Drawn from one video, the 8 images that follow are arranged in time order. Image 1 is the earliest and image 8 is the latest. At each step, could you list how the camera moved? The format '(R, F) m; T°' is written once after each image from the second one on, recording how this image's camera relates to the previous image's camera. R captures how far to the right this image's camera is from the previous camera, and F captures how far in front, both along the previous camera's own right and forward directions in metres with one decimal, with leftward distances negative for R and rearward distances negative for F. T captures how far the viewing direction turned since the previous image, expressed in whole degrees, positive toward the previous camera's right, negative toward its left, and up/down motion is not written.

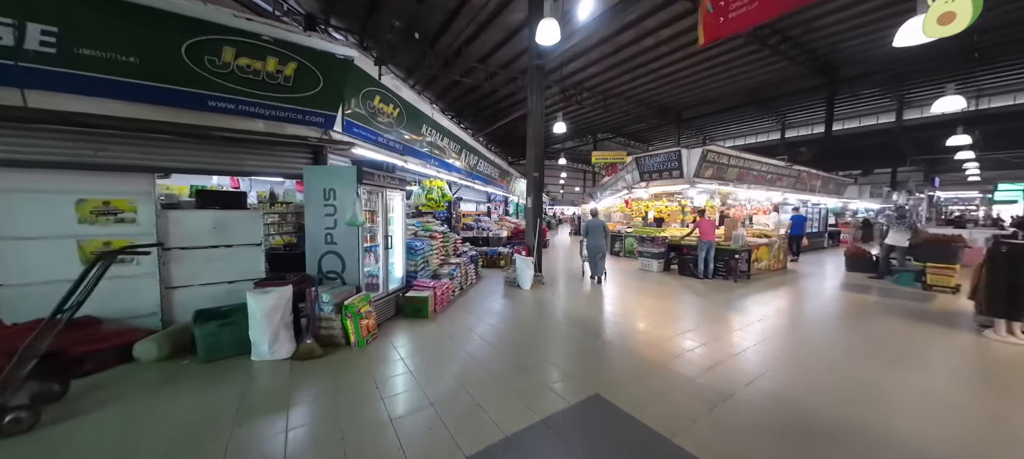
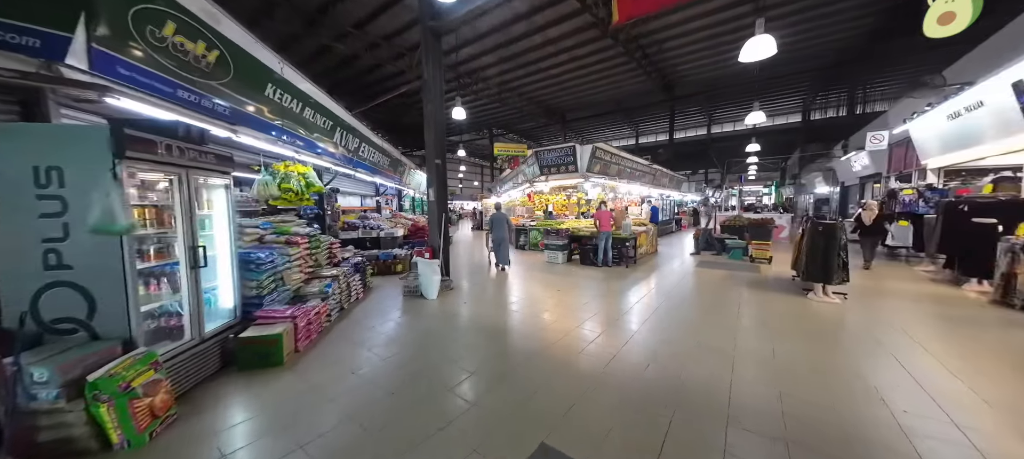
(0.0, +1.3) m; +20°
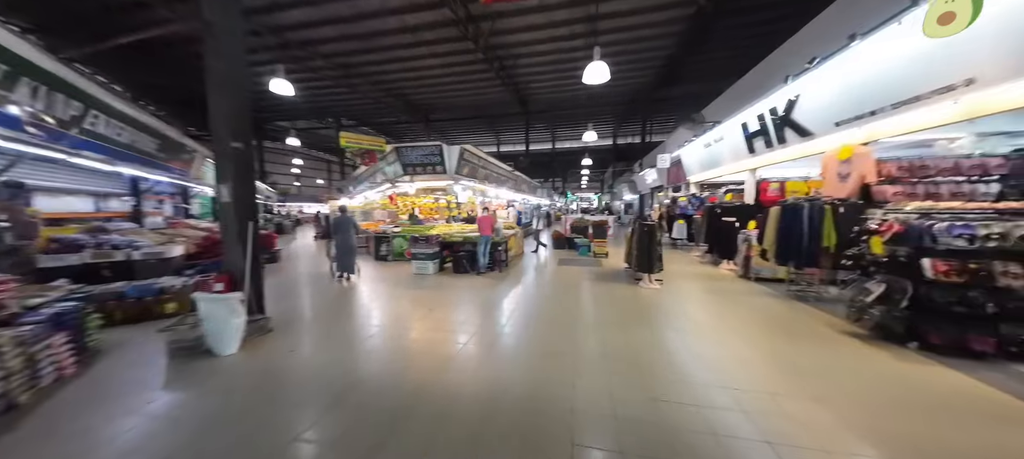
(+0.1, +0.7) m; +26°
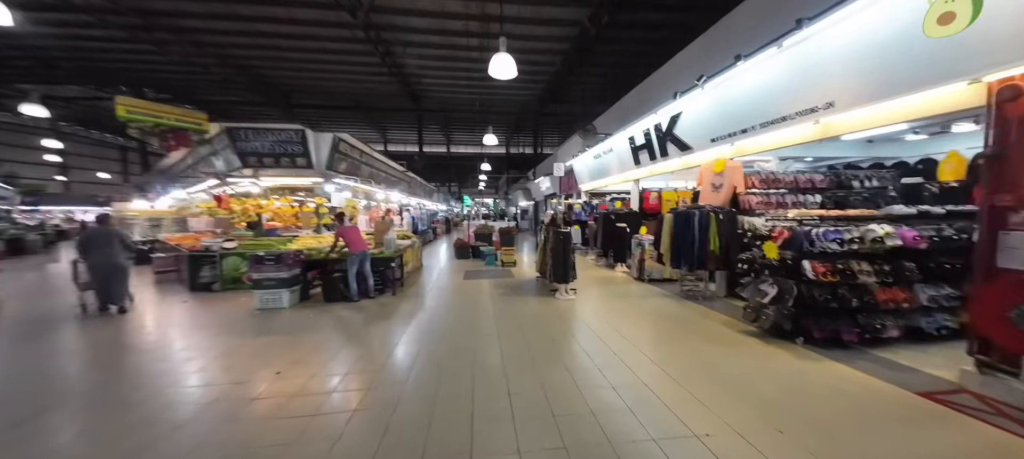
(0.0, +0.7) m; +20°
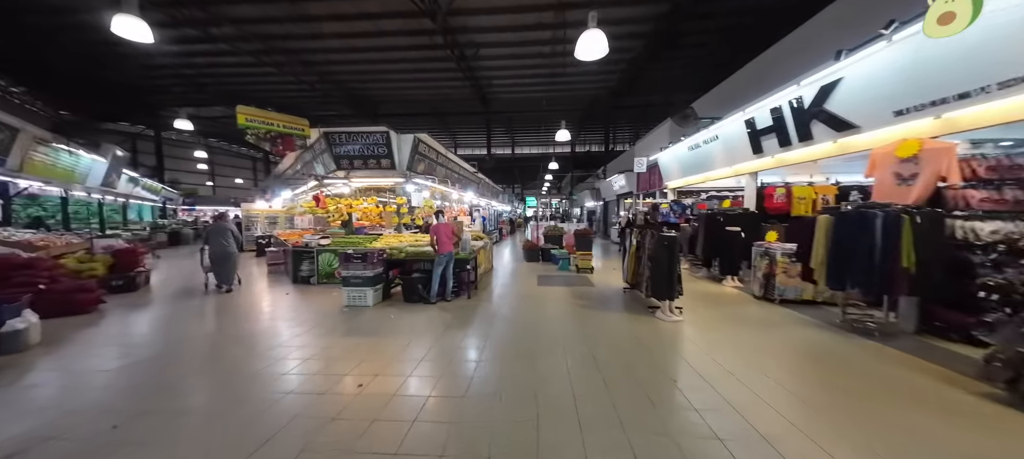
(-0.3, +0.4) m; -12°
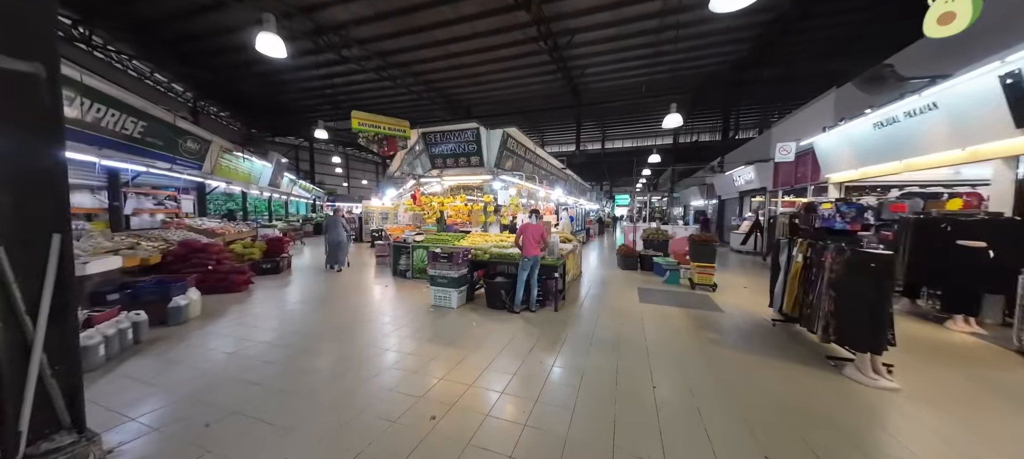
(-0.2, +0.5) m; -16°
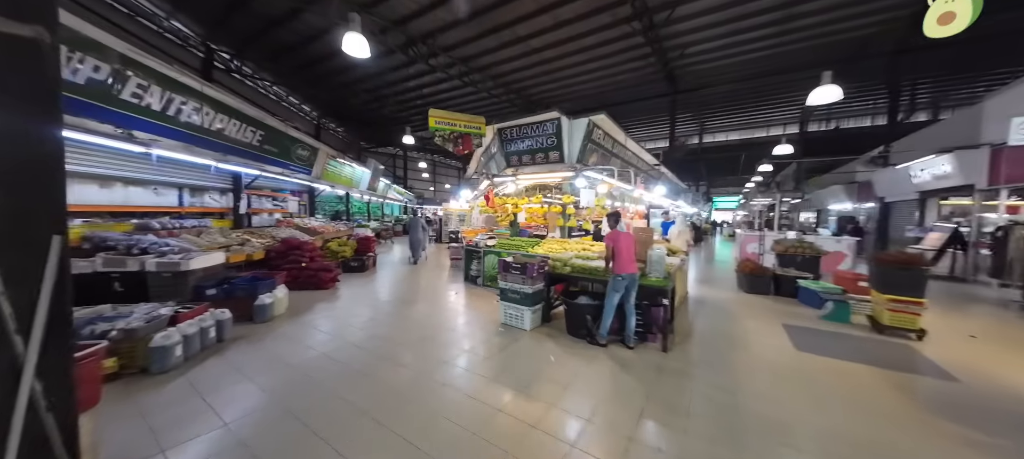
(-0.1, +0.5) m; -14°
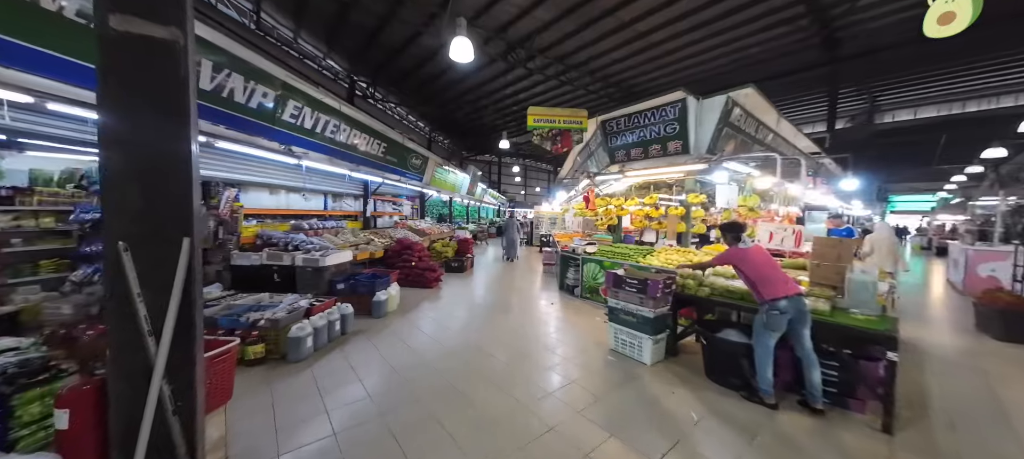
(-0.2, +0.3) m; -18°
